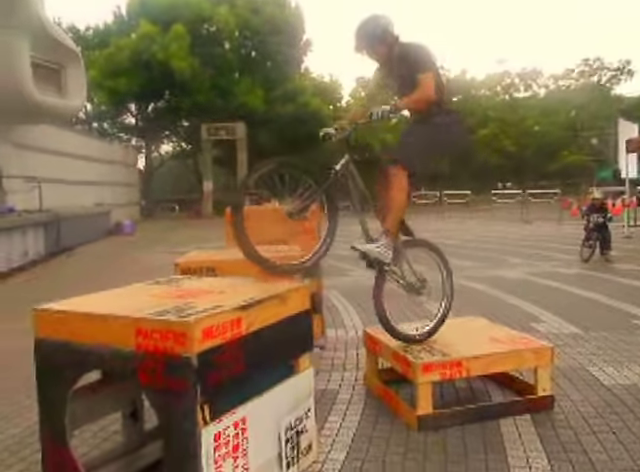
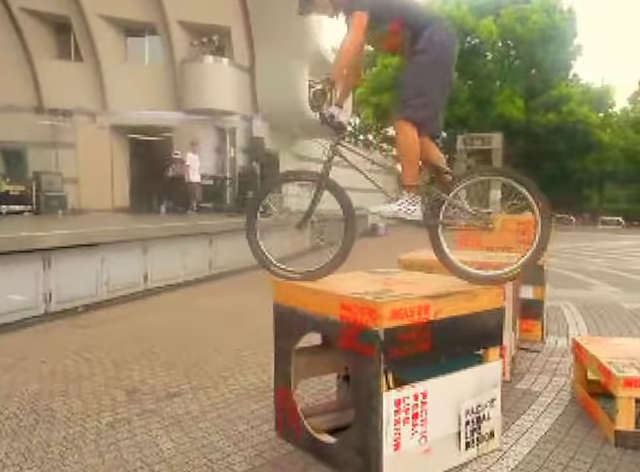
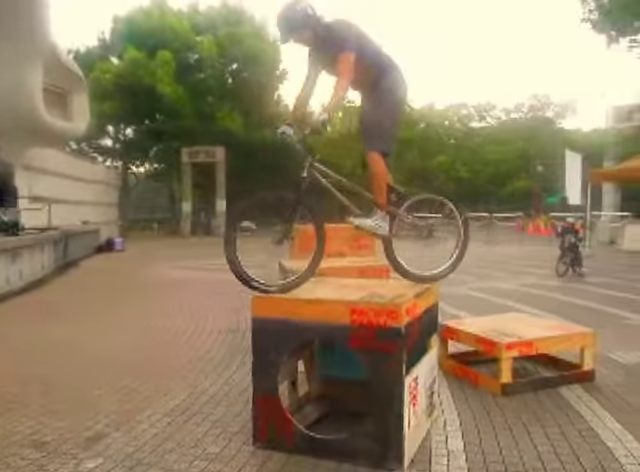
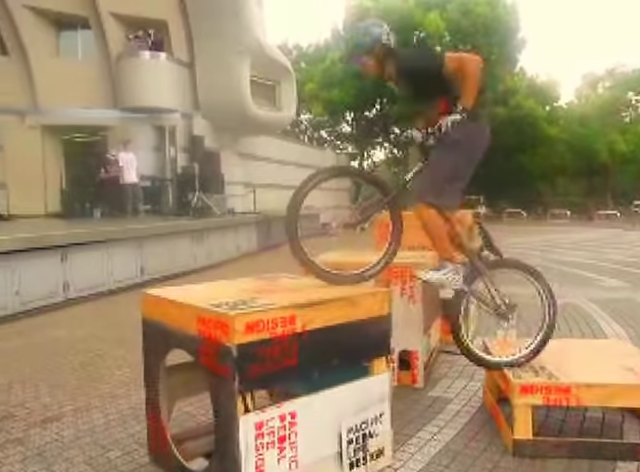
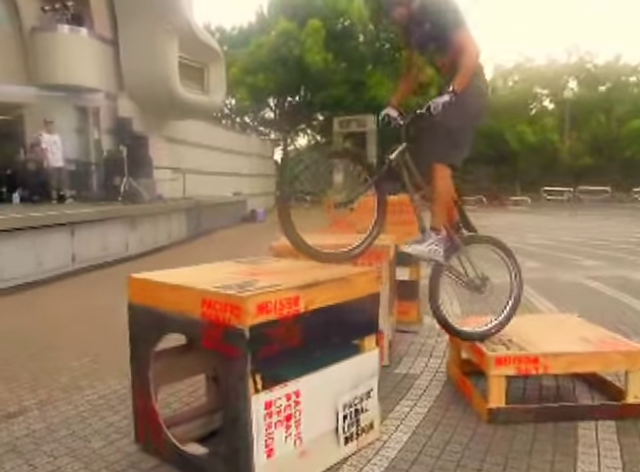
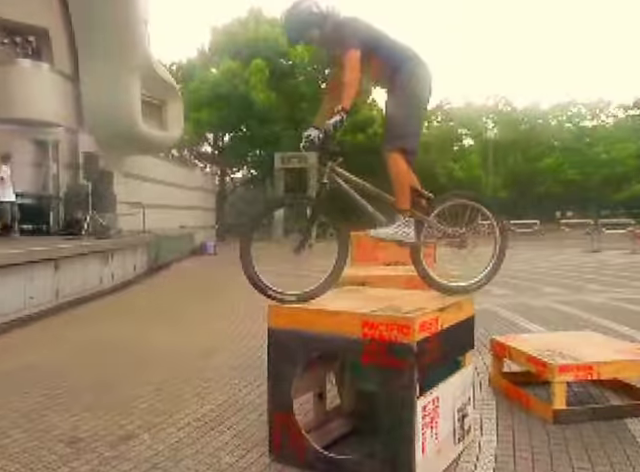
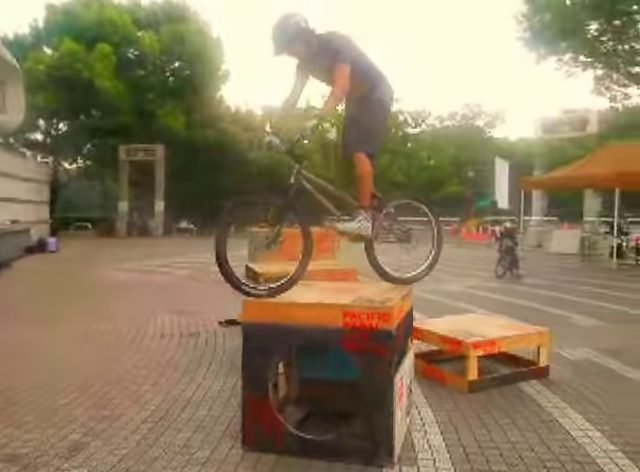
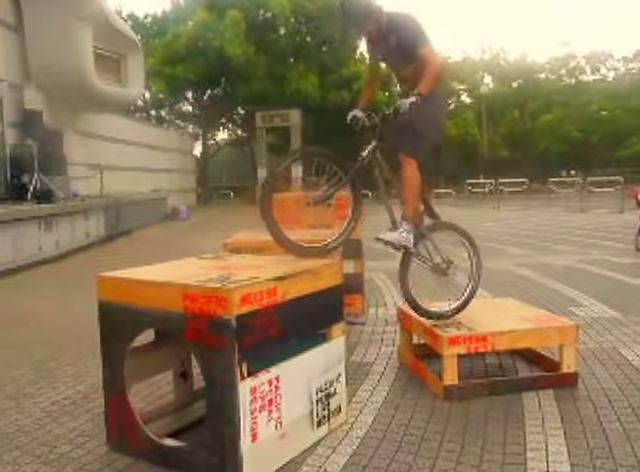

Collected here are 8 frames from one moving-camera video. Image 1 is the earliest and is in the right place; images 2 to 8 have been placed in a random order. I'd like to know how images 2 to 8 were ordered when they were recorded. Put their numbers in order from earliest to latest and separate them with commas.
8, 5, 4, 2, 6, 3, 7
